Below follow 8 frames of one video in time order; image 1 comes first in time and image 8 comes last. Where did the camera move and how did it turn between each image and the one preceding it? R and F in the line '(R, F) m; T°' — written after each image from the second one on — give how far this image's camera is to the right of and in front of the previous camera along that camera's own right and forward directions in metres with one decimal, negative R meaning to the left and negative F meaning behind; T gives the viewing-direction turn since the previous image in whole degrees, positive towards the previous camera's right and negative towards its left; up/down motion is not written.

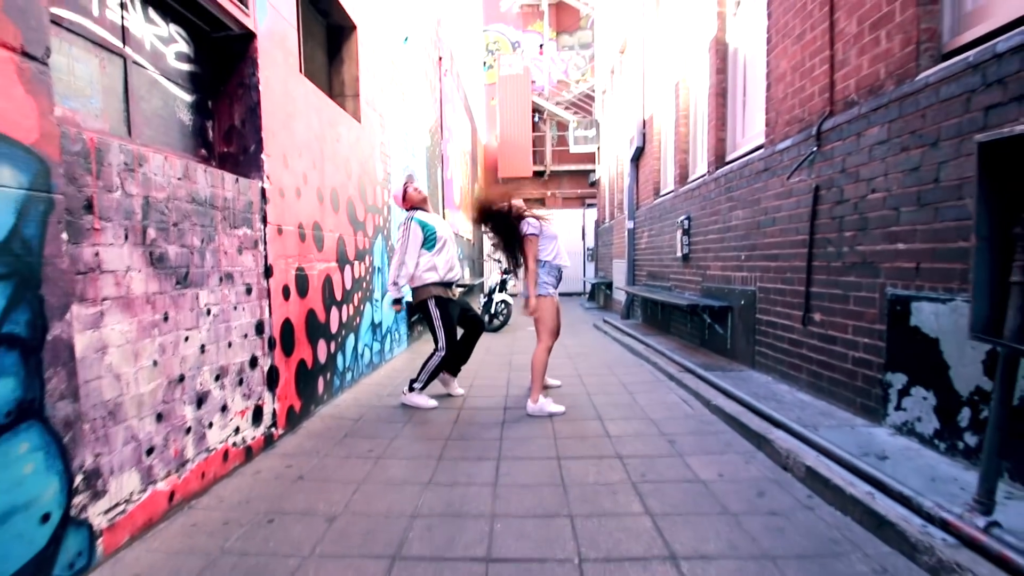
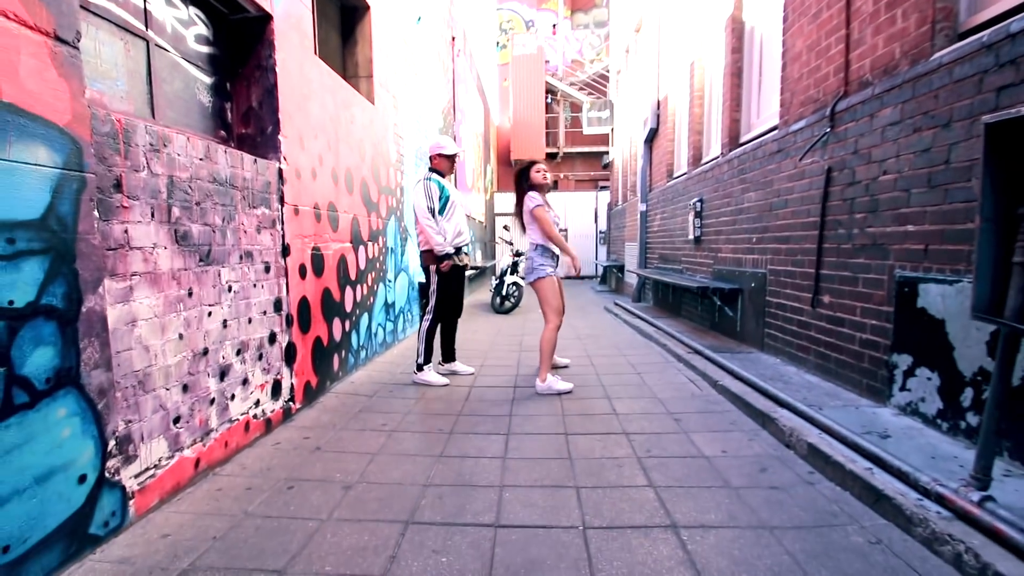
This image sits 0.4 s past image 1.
(0.0, -0.1) m; -1°
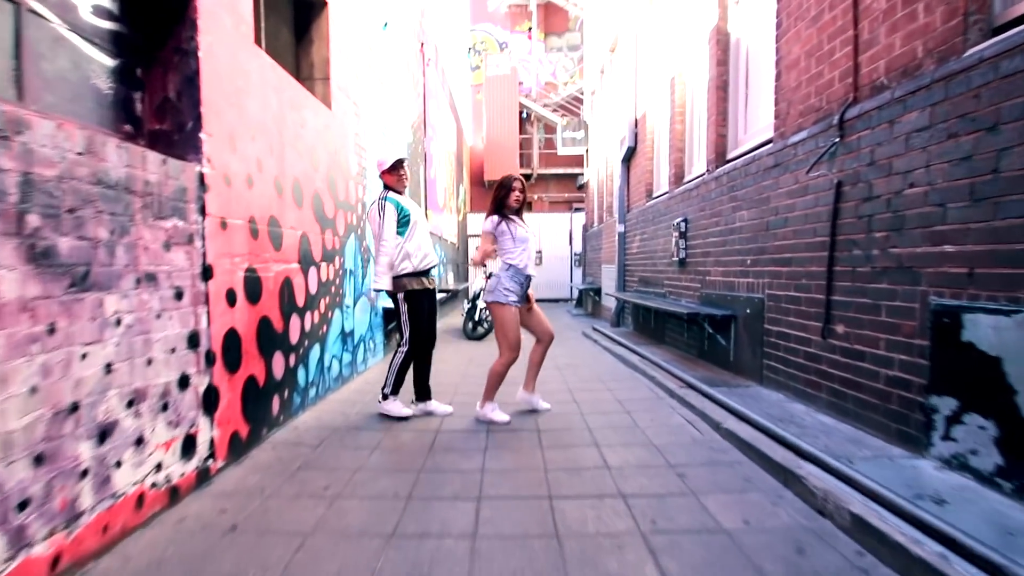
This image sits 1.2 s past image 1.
(0.0, +0.6) m; +3°
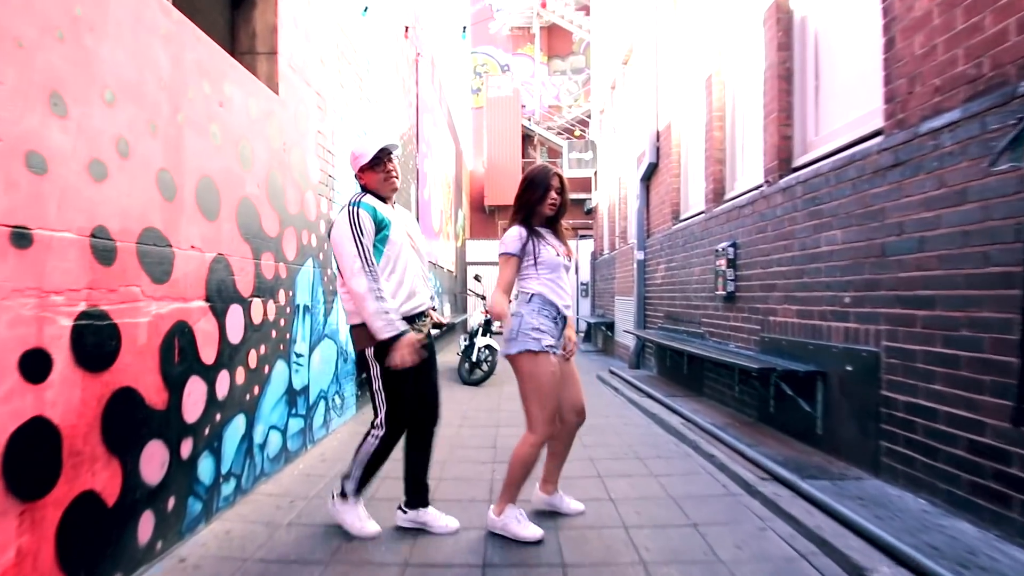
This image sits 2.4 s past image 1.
(-0.1, +1.4) m; 0°
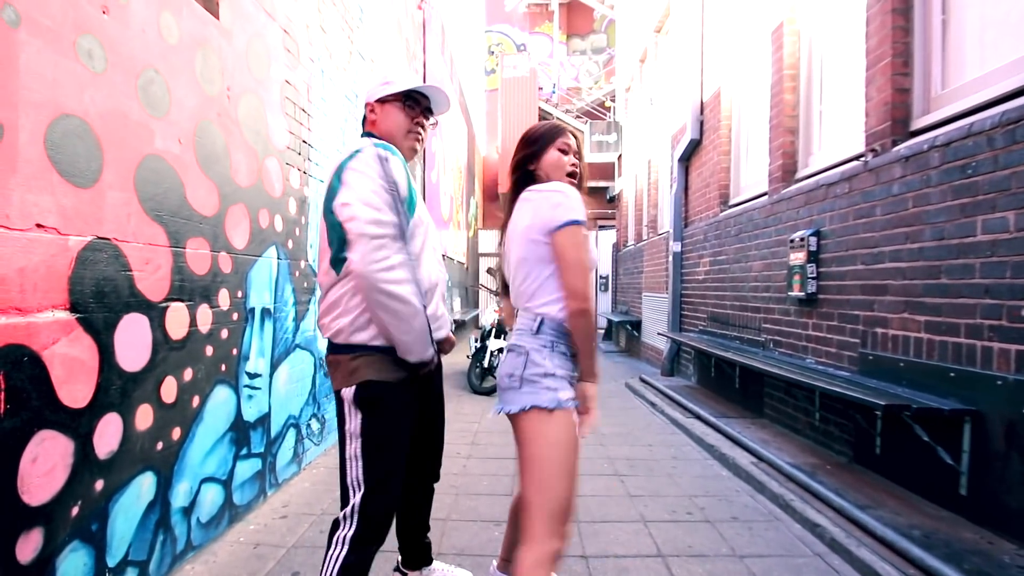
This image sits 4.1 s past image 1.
(-0.1, +1.1) m; -1°
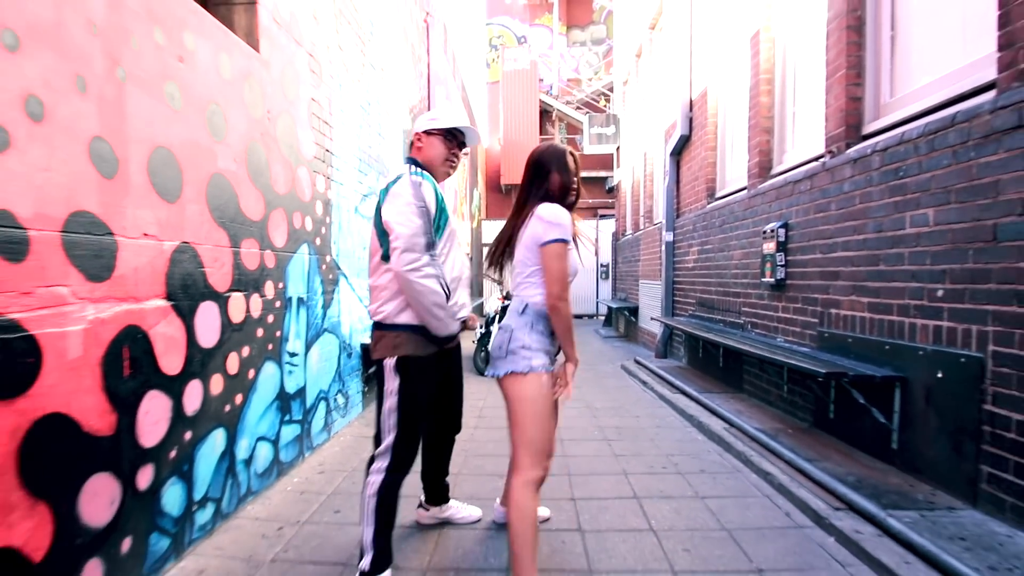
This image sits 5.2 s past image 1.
(0.0, -0.5) m; 0°
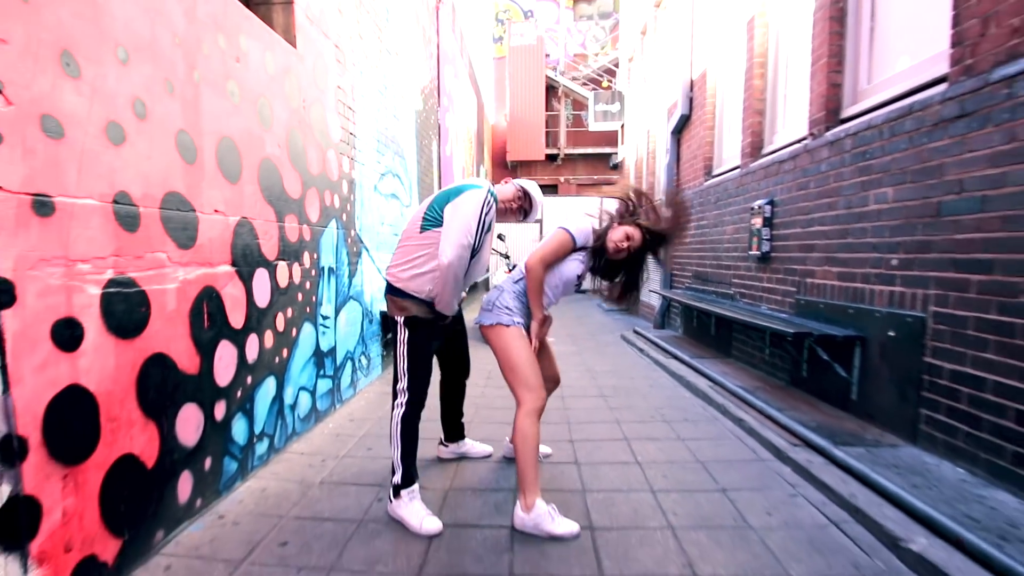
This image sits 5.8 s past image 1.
(0.0, -0.5) m; -1°
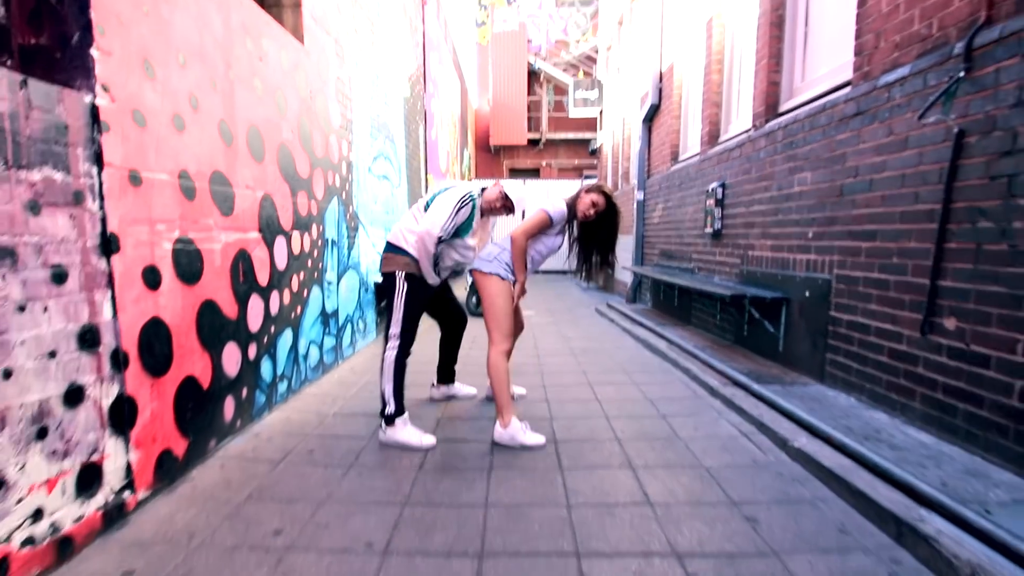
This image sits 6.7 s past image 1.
(0.0, -0.6) m; +2°
